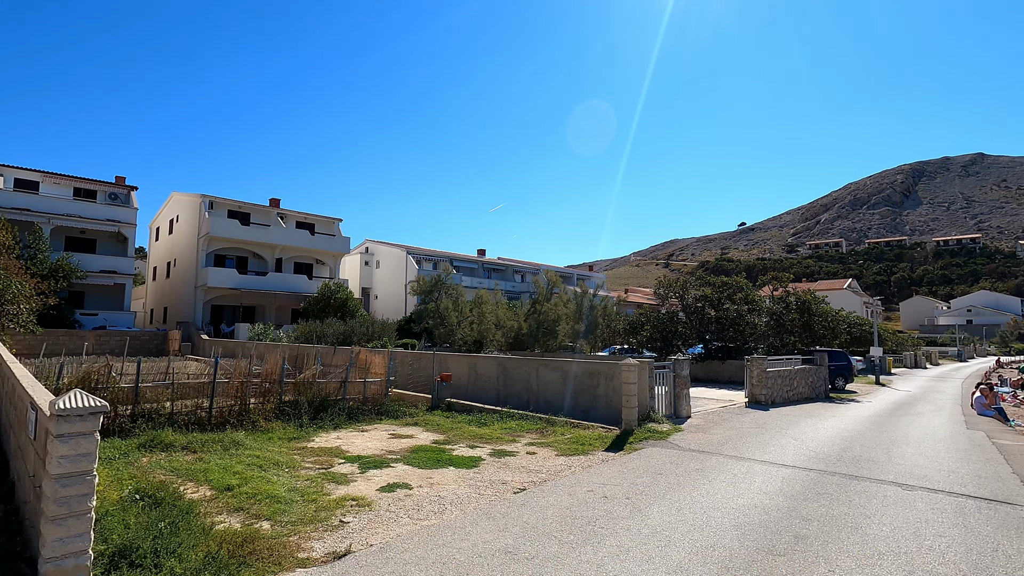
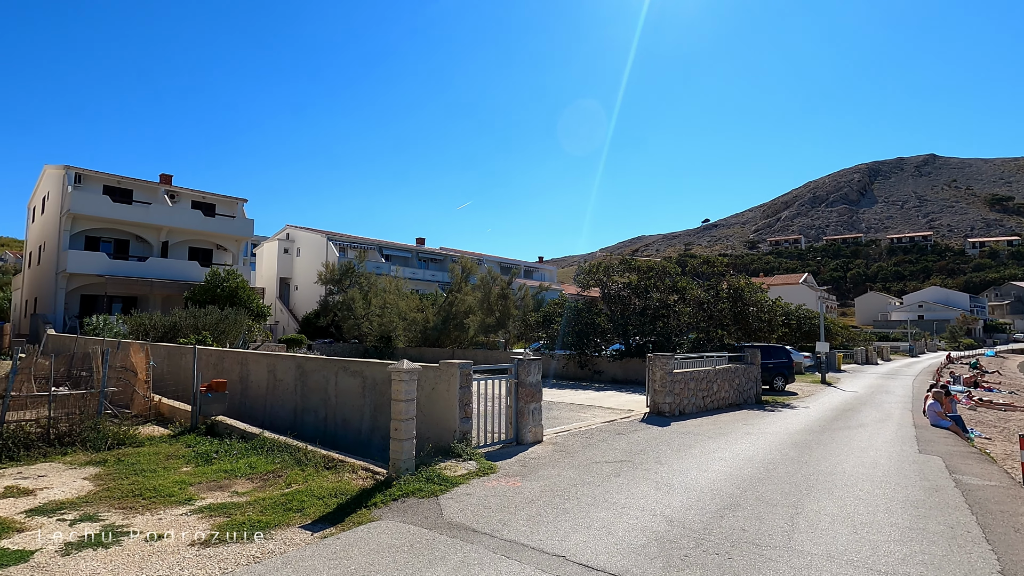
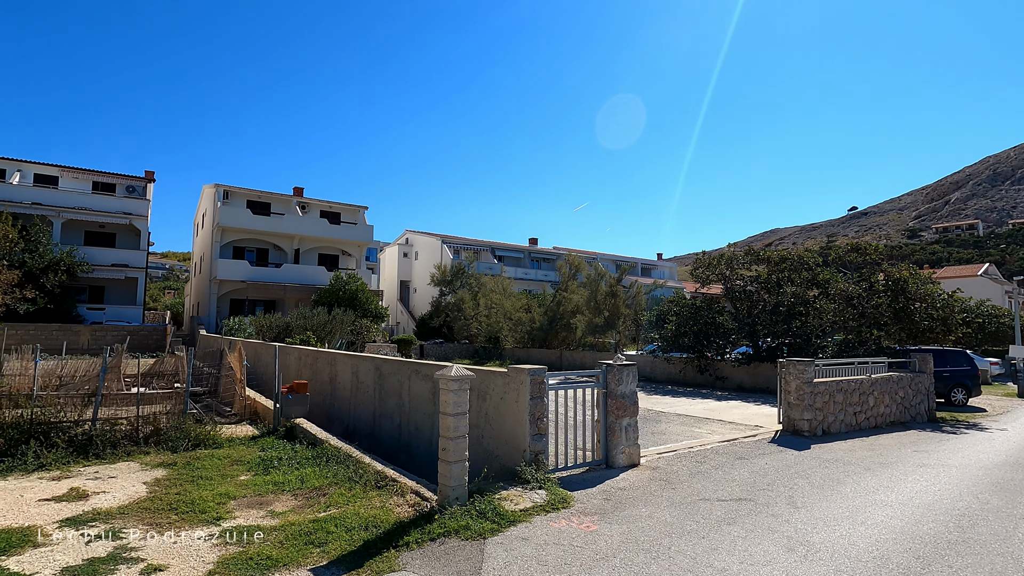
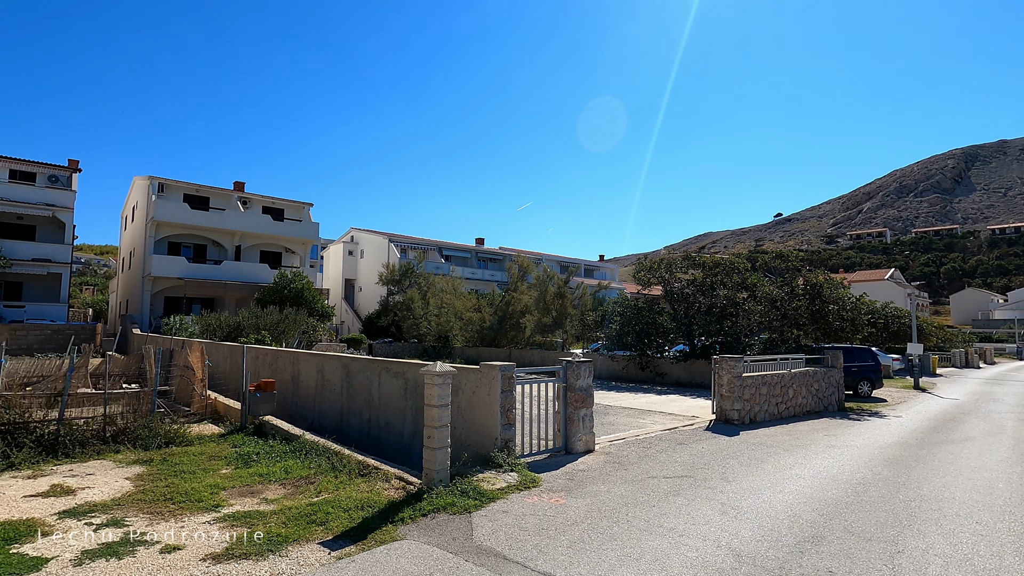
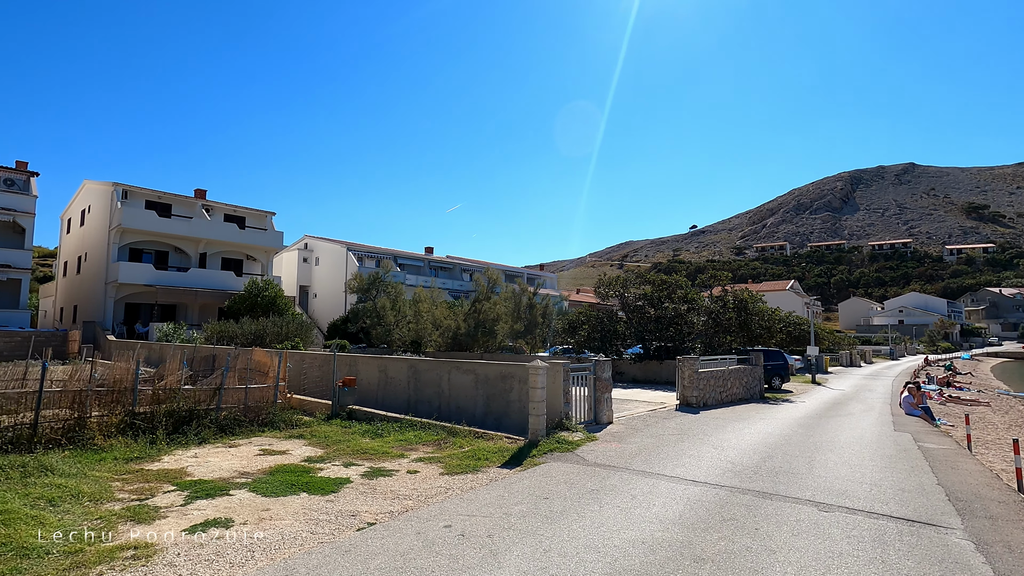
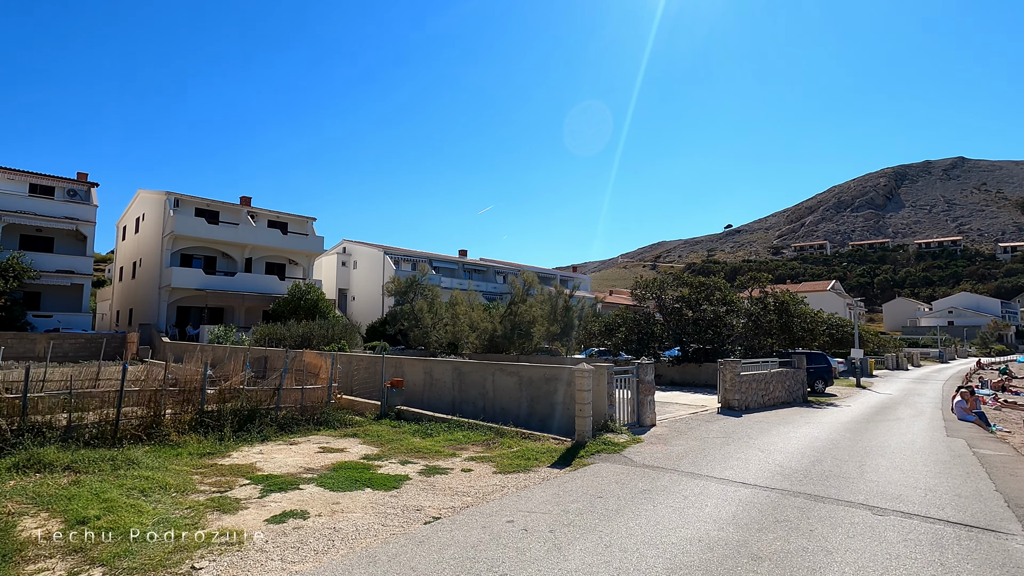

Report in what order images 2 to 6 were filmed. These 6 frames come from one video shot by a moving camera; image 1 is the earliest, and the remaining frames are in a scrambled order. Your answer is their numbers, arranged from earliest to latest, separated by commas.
6, 5, 2, 4, 3
